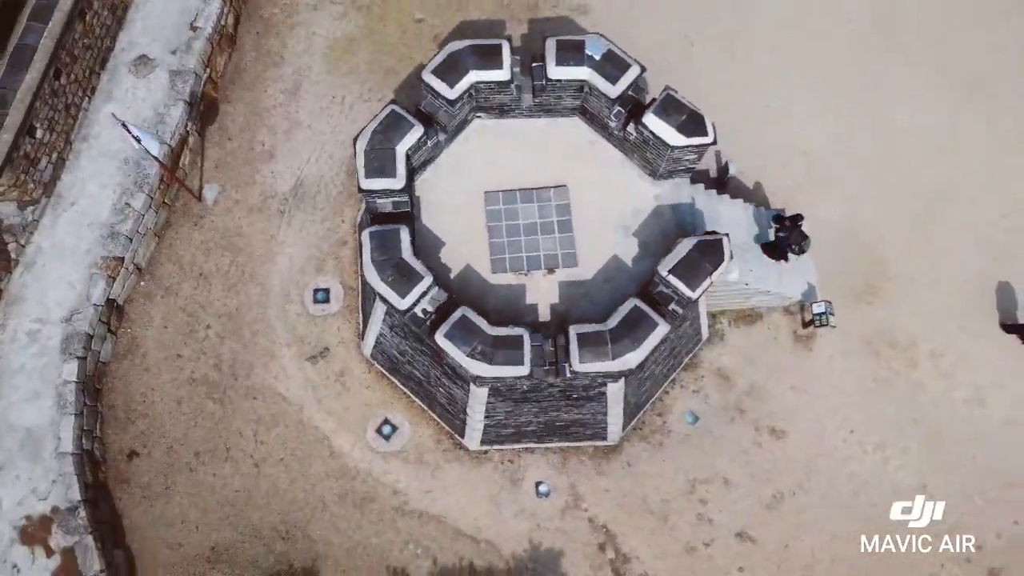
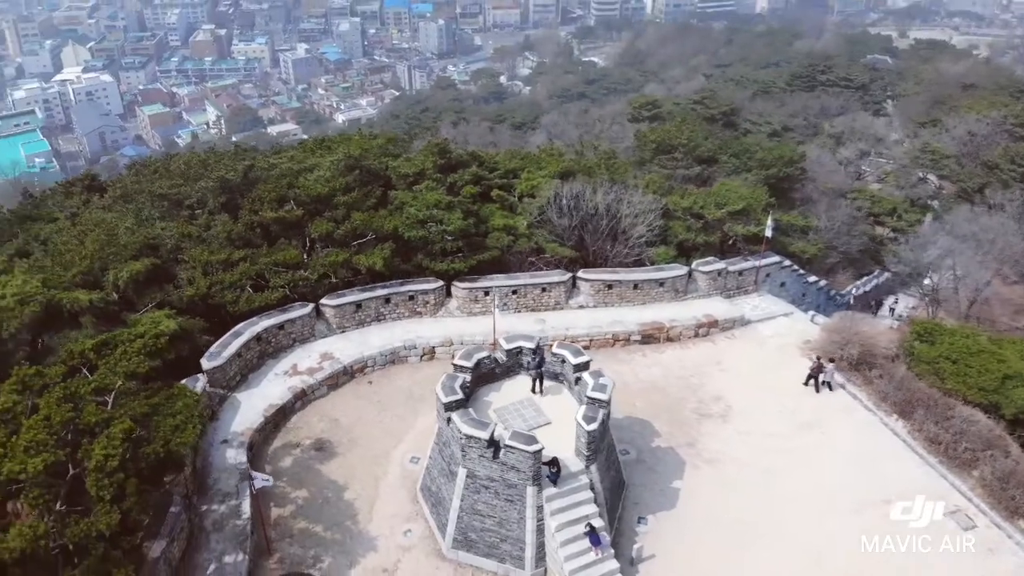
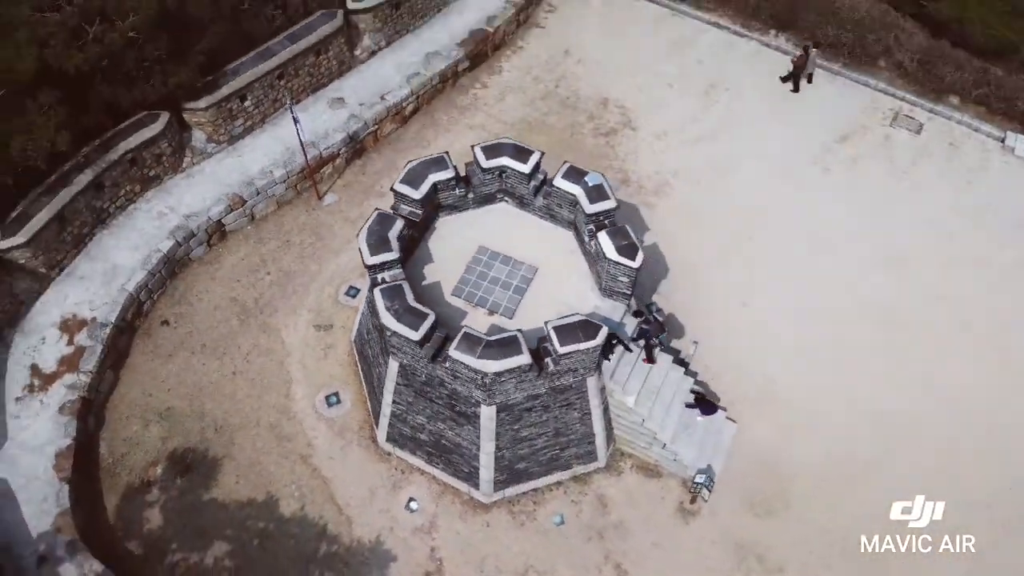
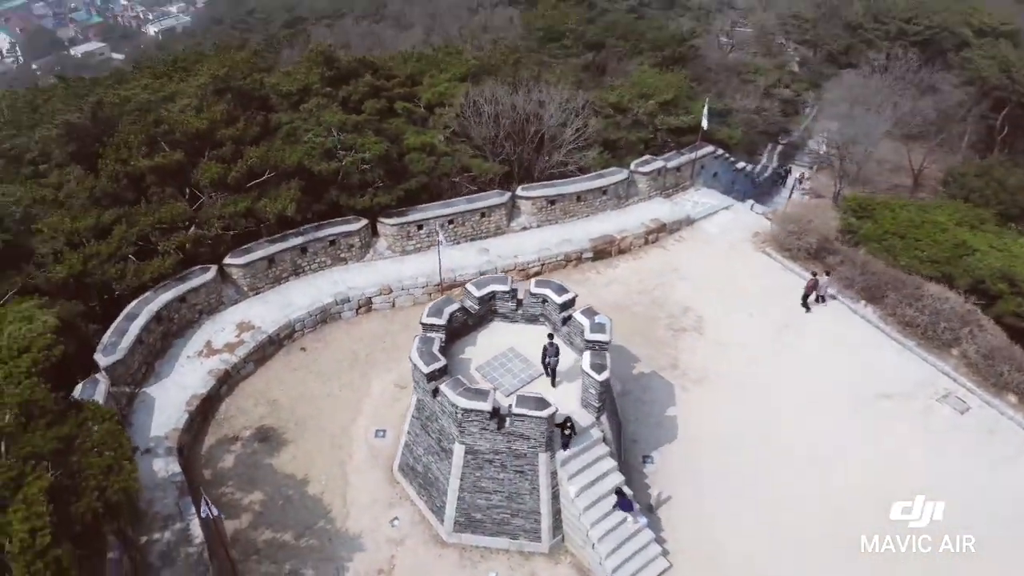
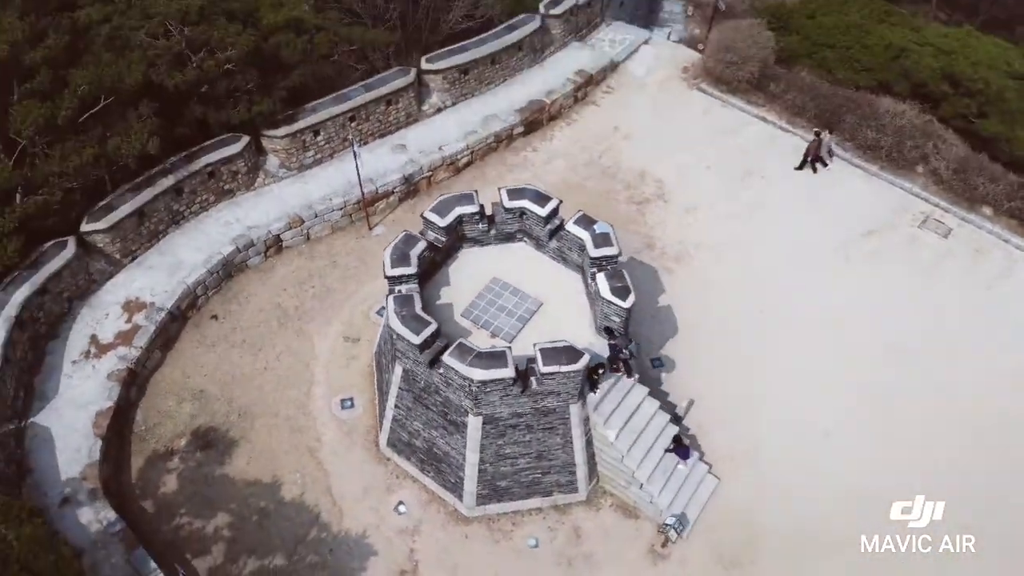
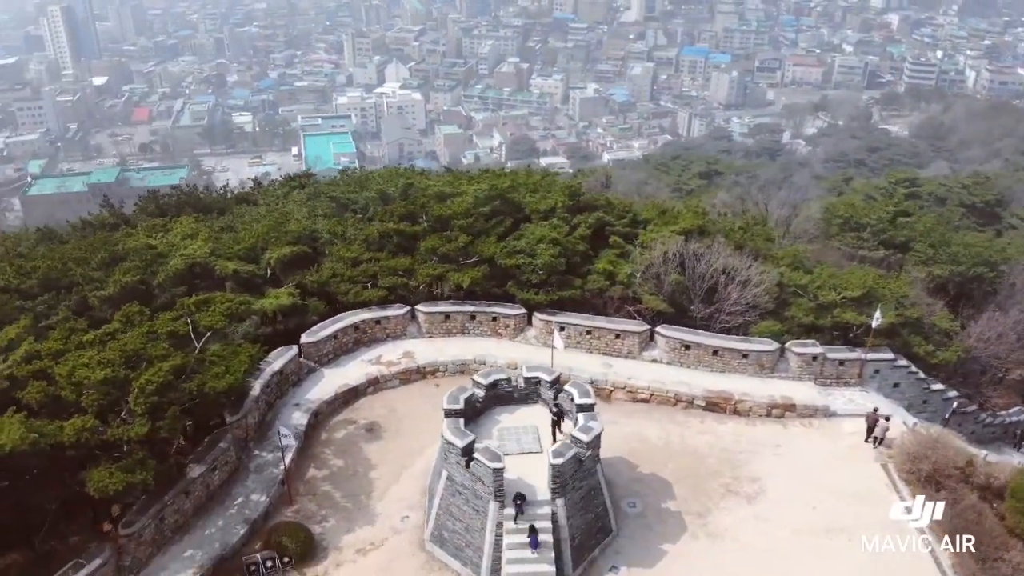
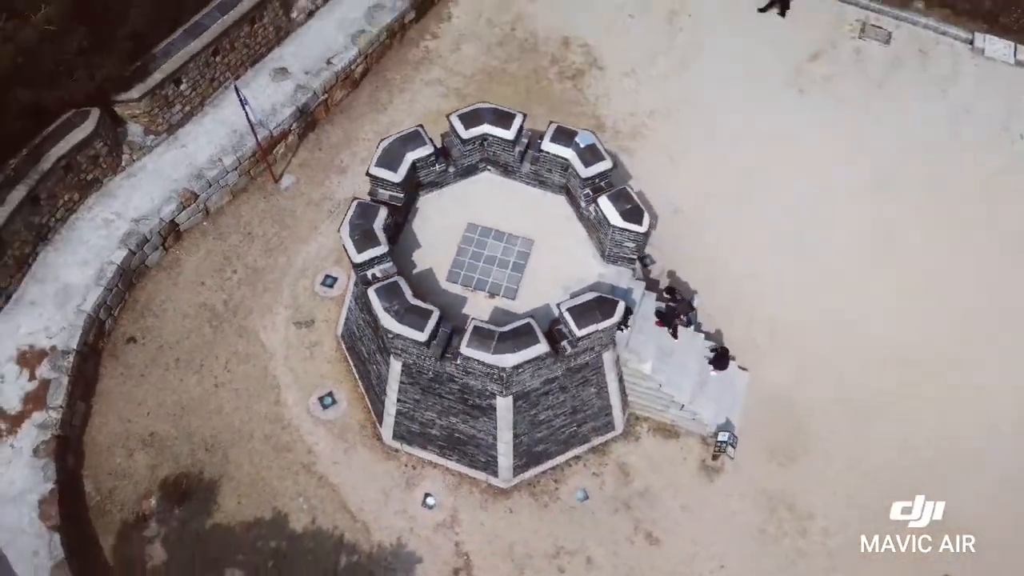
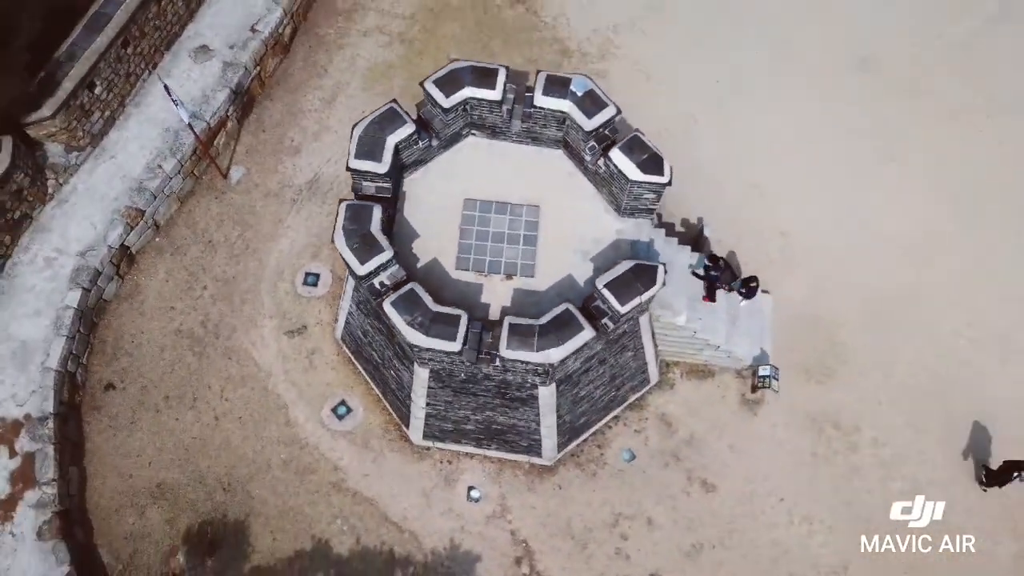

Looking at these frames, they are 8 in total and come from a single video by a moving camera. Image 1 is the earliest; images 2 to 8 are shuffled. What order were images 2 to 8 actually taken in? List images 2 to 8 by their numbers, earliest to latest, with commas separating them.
8, 7, 3, 5, 4, 2, 6
